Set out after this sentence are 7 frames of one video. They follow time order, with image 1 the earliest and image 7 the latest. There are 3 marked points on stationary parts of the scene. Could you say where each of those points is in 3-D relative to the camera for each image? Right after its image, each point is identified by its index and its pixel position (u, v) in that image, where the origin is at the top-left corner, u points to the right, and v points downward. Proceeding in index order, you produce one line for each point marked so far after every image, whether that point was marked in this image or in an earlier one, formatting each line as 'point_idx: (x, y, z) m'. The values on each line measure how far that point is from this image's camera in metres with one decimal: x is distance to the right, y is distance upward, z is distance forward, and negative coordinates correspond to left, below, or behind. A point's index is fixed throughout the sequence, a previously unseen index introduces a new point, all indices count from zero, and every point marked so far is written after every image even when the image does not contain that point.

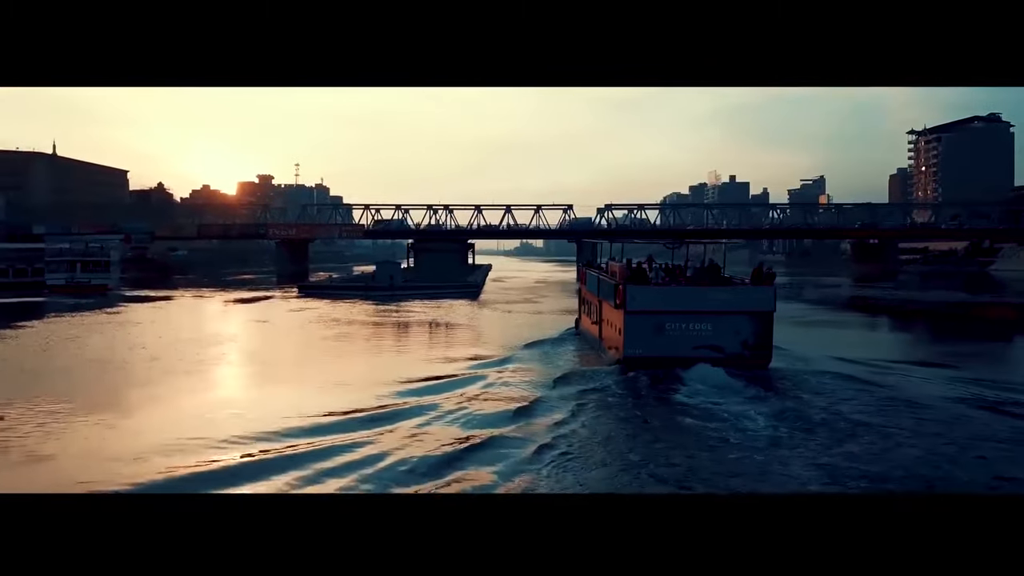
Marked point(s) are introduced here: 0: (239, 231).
0: (-6.6, +1.4, +18.9) m
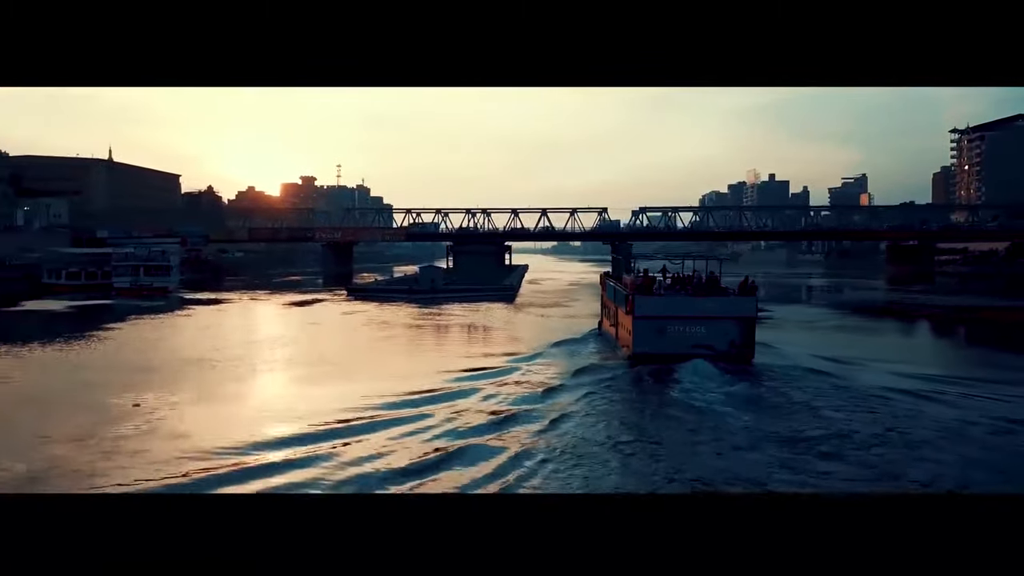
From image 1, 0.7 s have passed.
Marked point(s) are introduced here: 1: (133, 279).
0: (-5.7, +1.4, +19.7) m
1: (-6.4, +0.1, +13.3) m
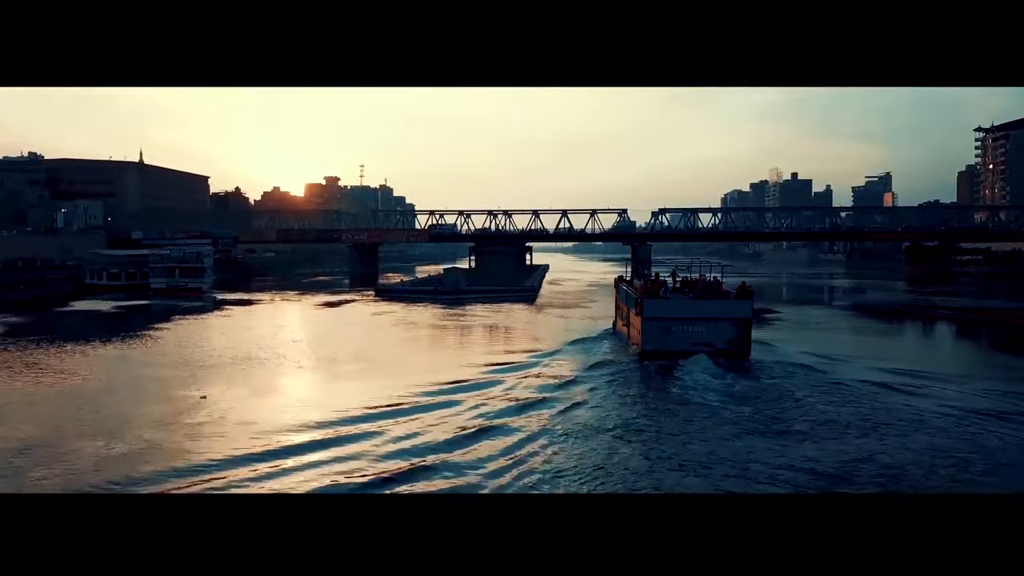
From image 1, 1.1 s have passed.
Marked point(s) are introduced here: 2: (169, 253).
0: (-5.2, +1.4, +20.3) m
1: (-6.0, +0.1, +13.8) m
2: (-6.4, +0.6, +14.5) m
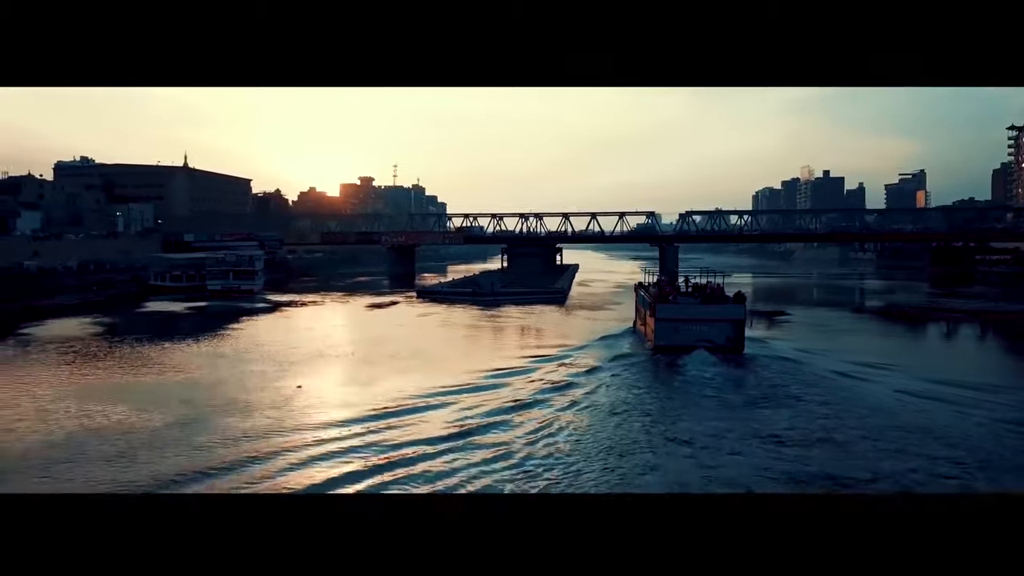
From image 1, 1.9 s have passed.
0: (-4.3, +1.4, +21.3) m
1: (-5.4, +0.1, +14.9) m
2: (-5.8, +0.5, +15.5) m
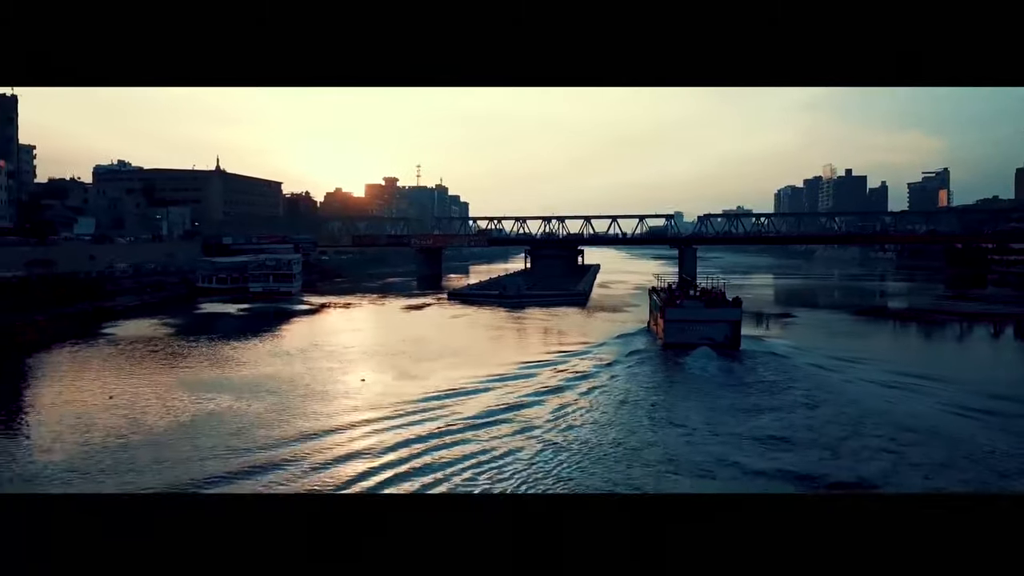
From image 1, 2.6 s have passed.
0: (-3.7, +1.4, +22.2) m
1: (-4.9, +0.1, +15.8) m
2: (-5.3, +0.5, +16.5) m
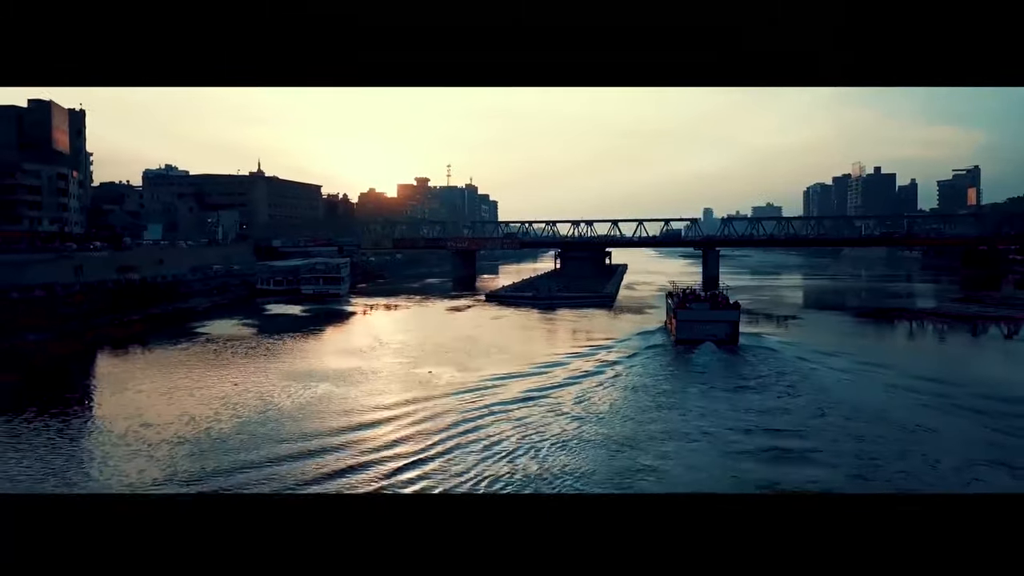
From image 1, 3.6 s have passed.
0: (-2.7, +1.4, +23.5) m
1: (-4.3, 0.0, +17.2) m
2: (-4.6, +0.5, +17.9) m
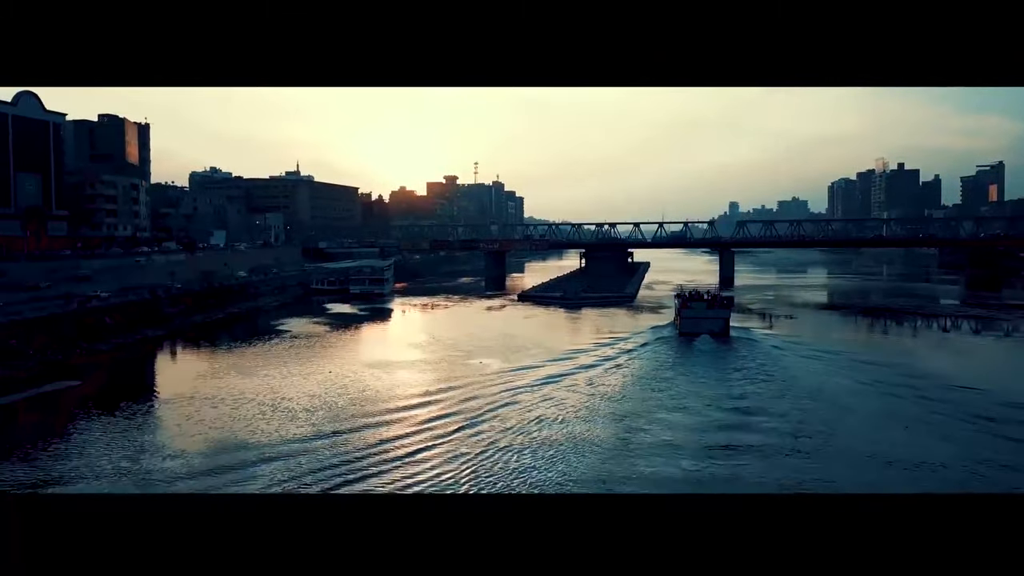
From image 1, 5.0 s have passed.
0: (-1.9, +1.5, +25.3) m
1: (-3.6, +0.1, +19.1) m
2: (-3.9, +0.5, +19.8) m
